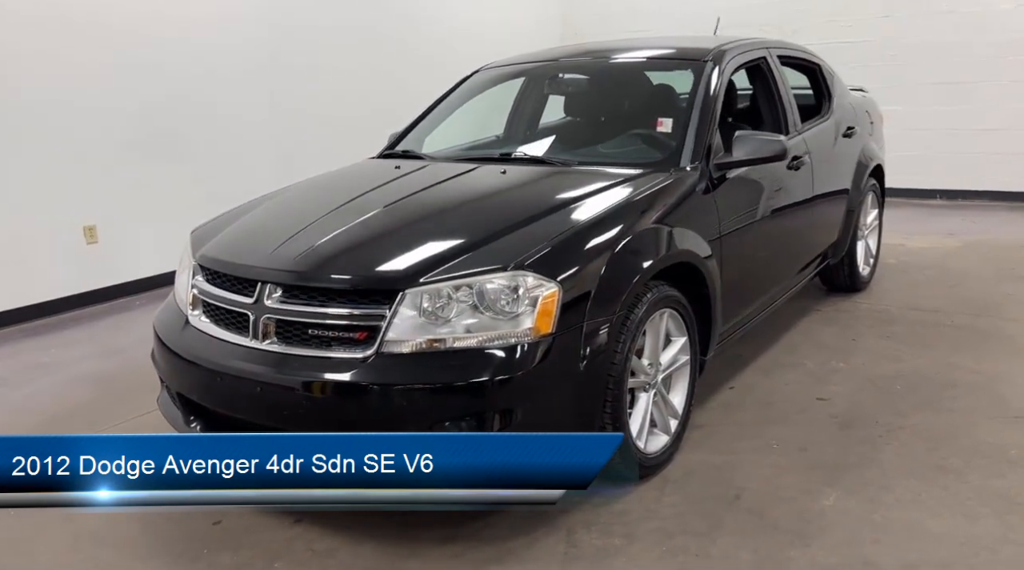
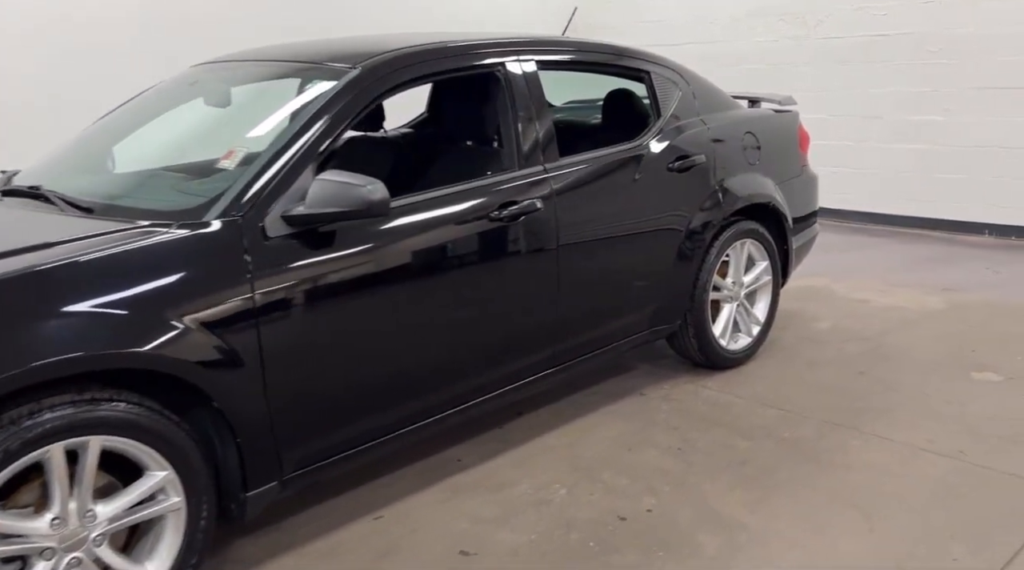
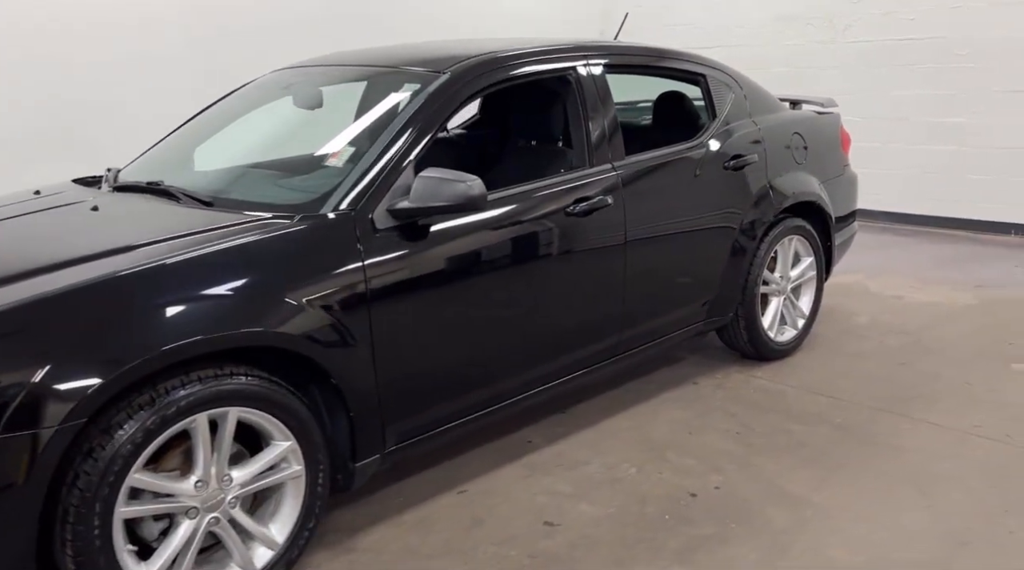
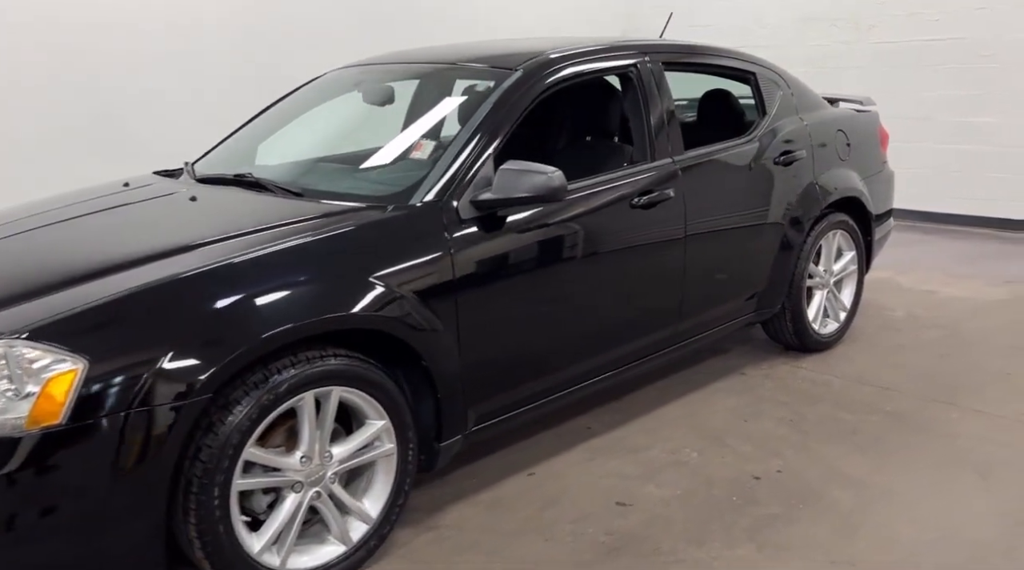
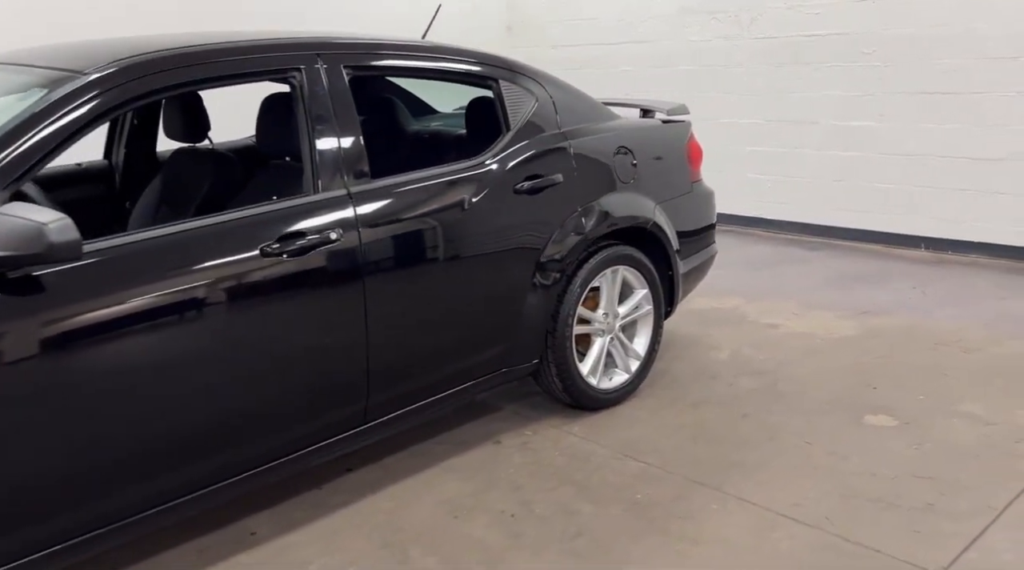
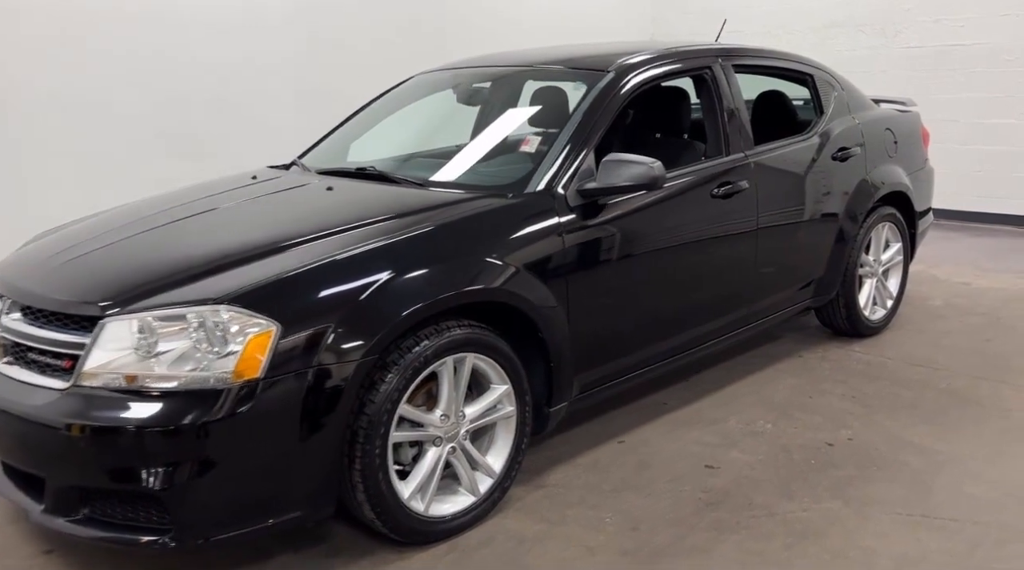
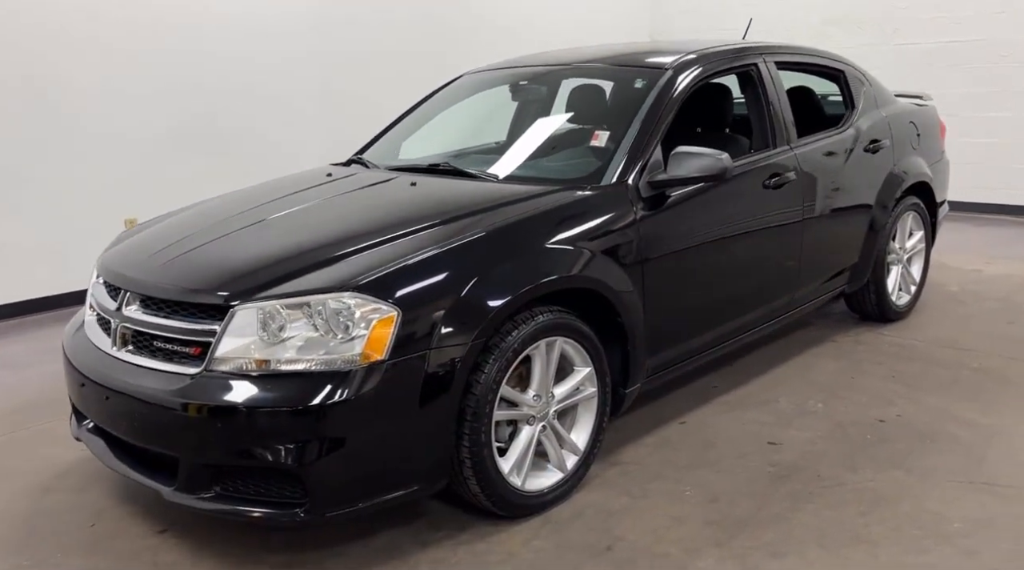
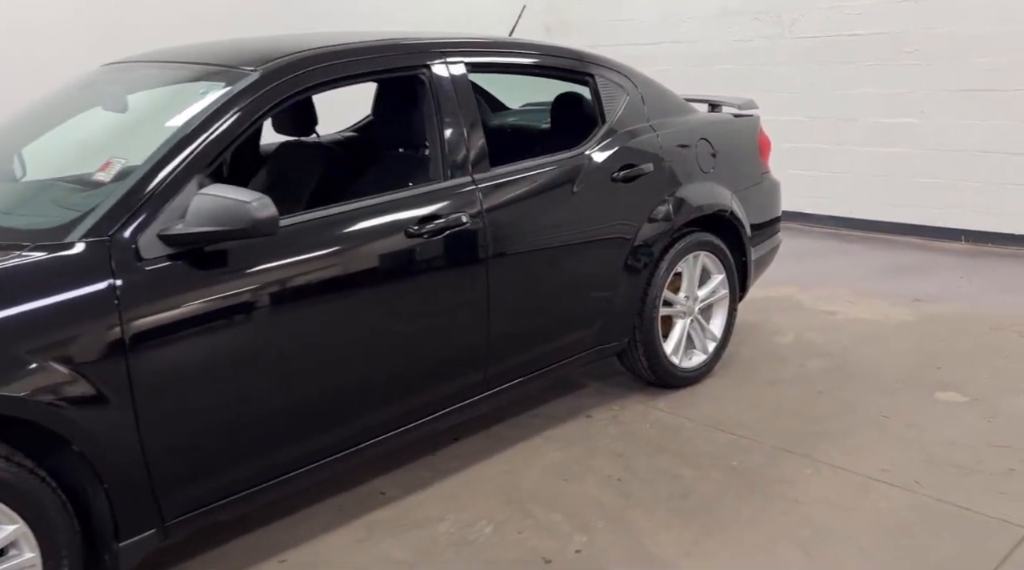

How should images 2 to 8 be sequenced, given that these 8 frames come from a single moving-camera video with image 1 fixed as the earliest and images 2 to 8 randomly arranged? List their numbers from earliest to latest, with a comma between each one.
7, 6, 4, 3, 2, 8, 5
